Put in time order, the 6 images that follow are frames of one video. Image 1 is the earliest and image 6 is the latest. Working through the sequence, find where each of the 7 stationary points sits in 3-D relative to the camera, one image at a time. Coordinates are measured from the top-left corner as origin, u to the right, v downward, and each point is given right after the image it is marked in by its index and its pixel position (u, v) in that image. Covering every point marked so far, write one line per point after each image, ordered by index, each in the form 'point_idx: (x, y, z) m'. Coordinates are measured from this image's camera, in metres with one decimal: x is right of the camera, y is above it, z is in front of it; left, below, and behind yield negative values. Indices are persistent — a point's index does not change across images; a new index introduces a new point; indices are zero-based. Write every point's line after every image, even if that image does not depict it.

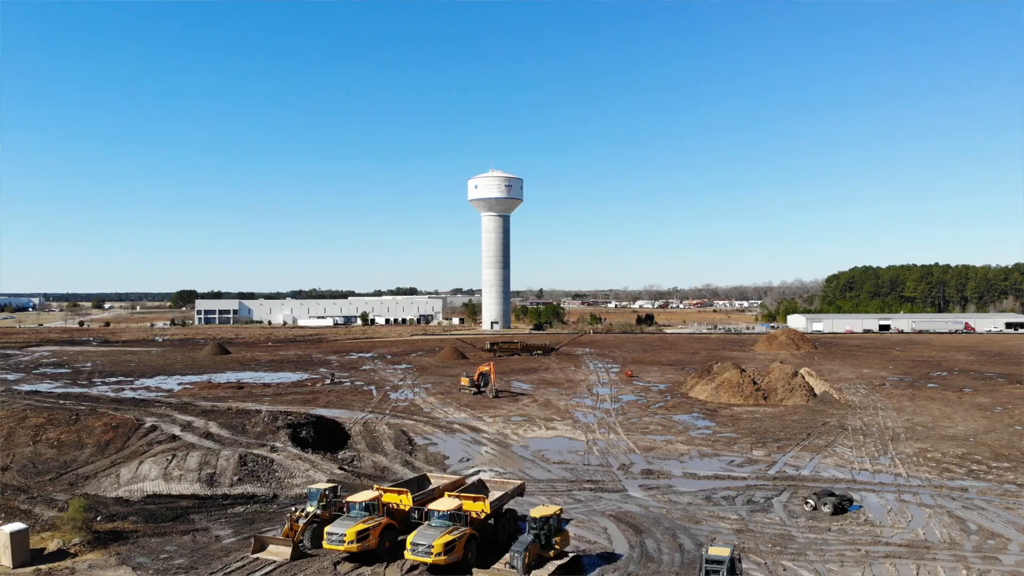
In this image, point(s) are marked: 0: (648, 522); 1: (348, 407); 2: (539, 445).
0: (+1.6, -2.7, +7.8) m
1: (-3.9, -2.8, +16.0) m
2: (+0.5, -2.8, +12.1) m
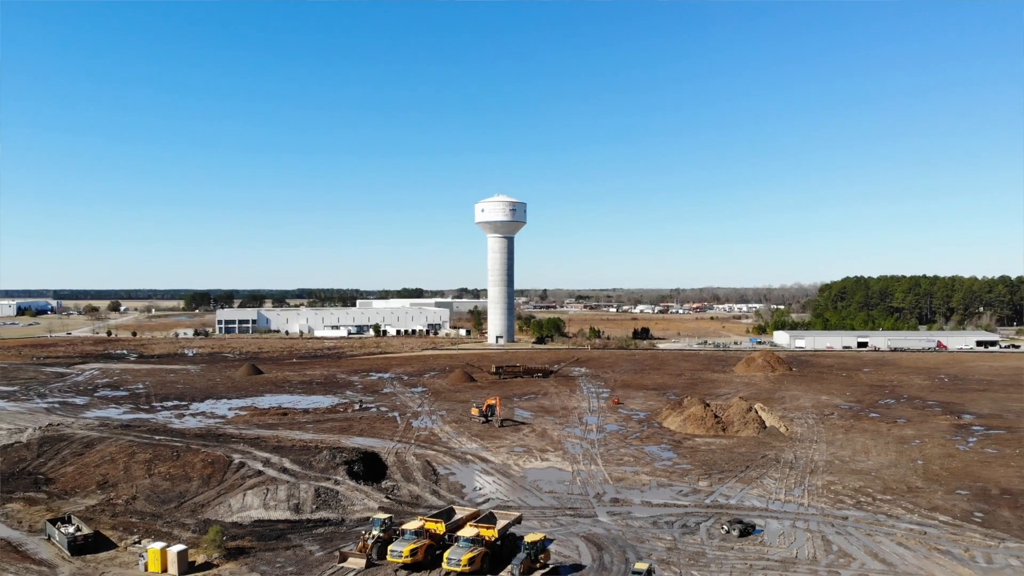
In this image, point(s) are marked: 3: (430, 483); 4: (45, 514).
0: (+1.6, -4.2, +11.2) m
1: (-3.9, -4.3, +19.4) m
2: (+0.5, -4.3, +15.5) m
3: (-1.8, -4.2, +14.6) m
4: (-8.9, -4.3, +12.8) m
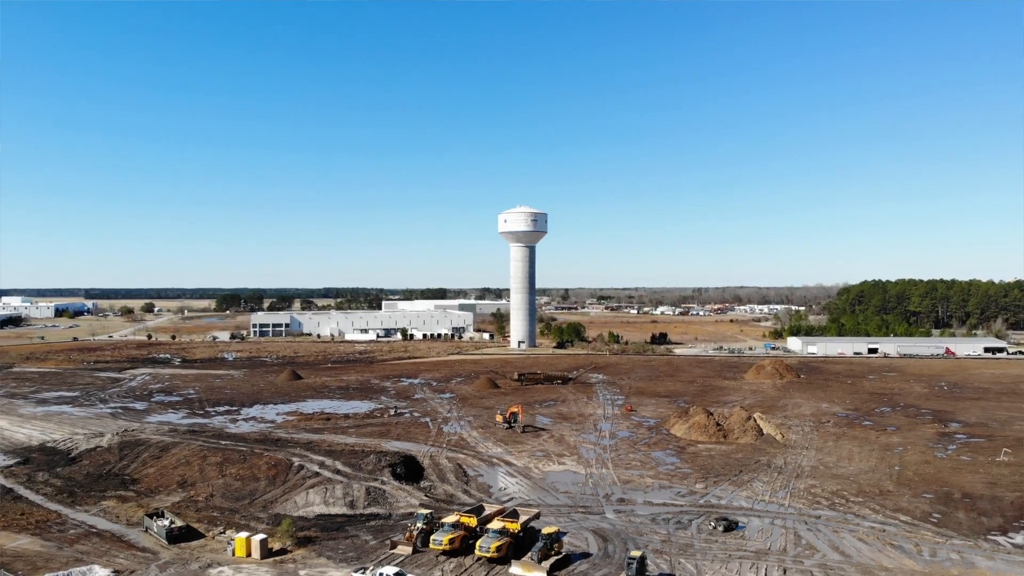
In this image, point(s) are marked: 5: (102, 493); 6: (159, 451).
0: (+2.0, -4.9, +13.4) m
1: (-3.2, -5.0, +21.8) m
2: (+1.1, -5.0, +17.7) m
3: (-1.3, -4.9, +16.9) m
4: (-8.5, -5.0, +15.3) m
5: (-10.0, -5.0, +16.5) m
6: (-10.0, -4.7, +19.2) m
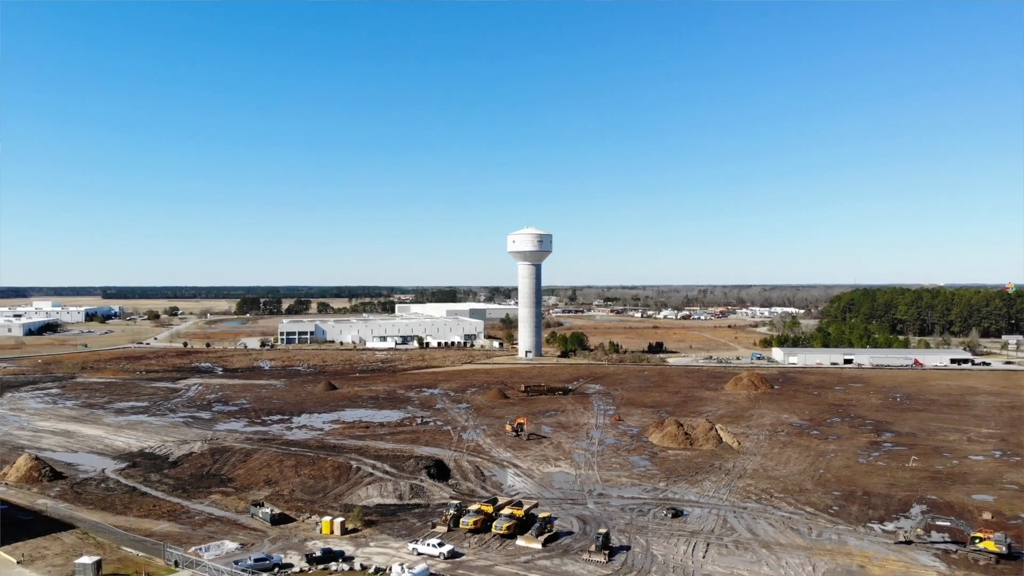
0: (+2.2, -6.4, +18.5) m
1: (-2.9, -6.4, +26.9) m
2: (+1.3, -6.4, +22.8) m
3: (-1.0, -6.4, +22.0) m
4: (-8.3, -6.5, +20.6) m
5: (-9.8, -6.5, +21.7) m
6: (-9.8, -6.1, +24.5) m
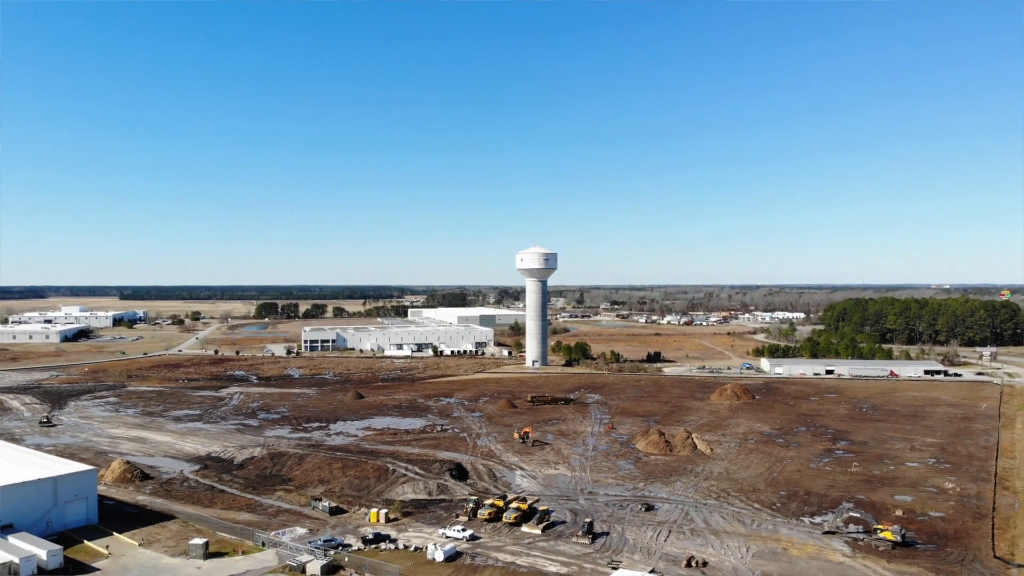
0: (+2.4, -7.8, +23.4) m
1: (-2.6, -7.8, +31.9) m
2: (+1.6, -7.9, +27.7) m
3: (-0.8, -7.8, +27.0) m
4: (-8.0, -7.9, +25.6) m
5: (-9.5, -7.9, +26.8) m
6: (-9.5, -7.6, +29.6) m
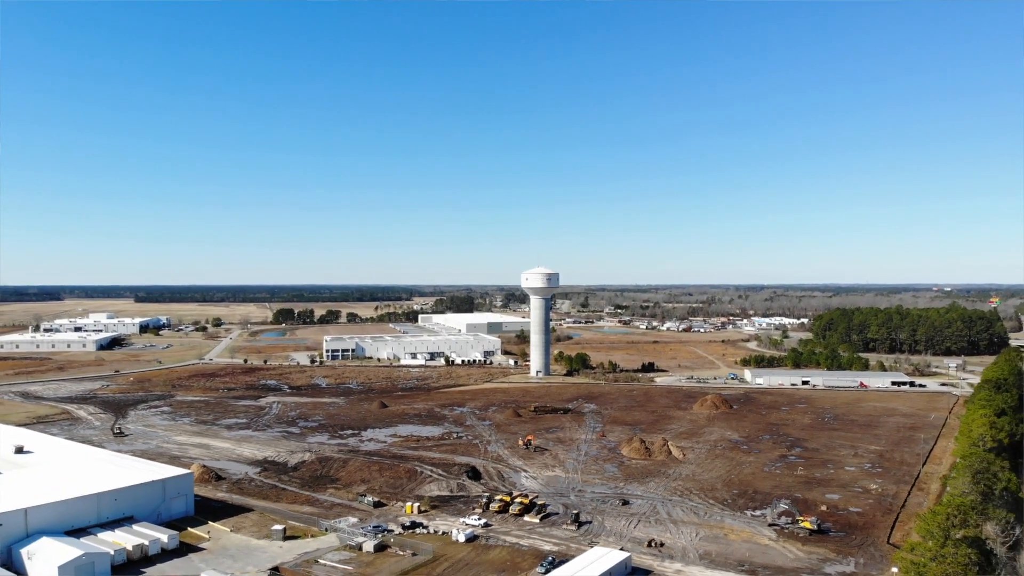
0: (+2.6, -9.7, +29.7) m
1: (-2.3, -9.6, +38.2) m
2: (+1.9, -9.7, +34.0) m
3: (-0.5, -9.6, +33.3) m
4: (-7.8, -9.8, +32.0) m
5: (-9.3, -9.8, +33.2) m
6: (-9.2, -9.4, +36.0) m
